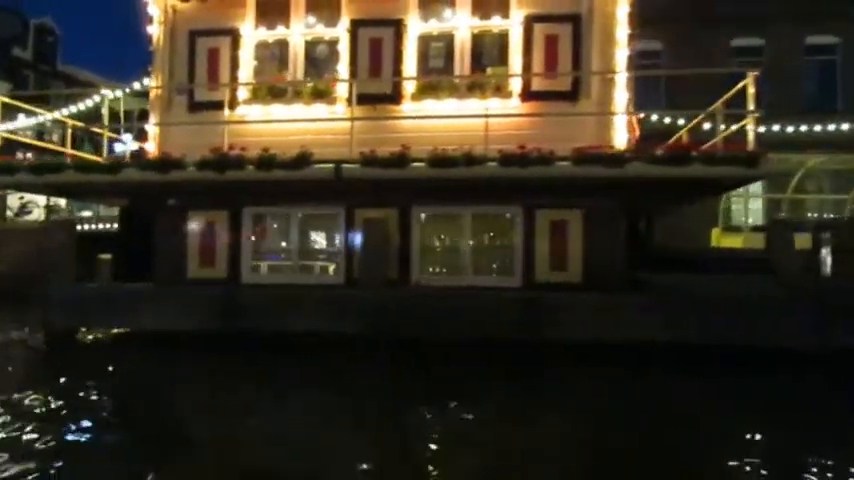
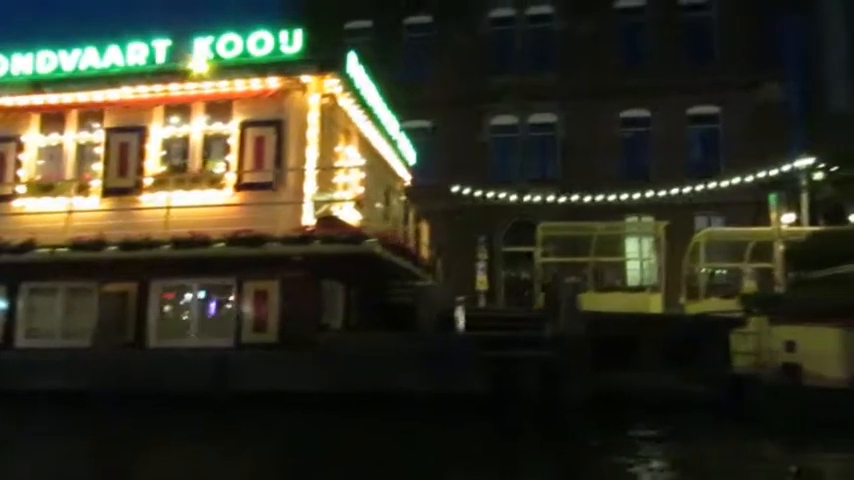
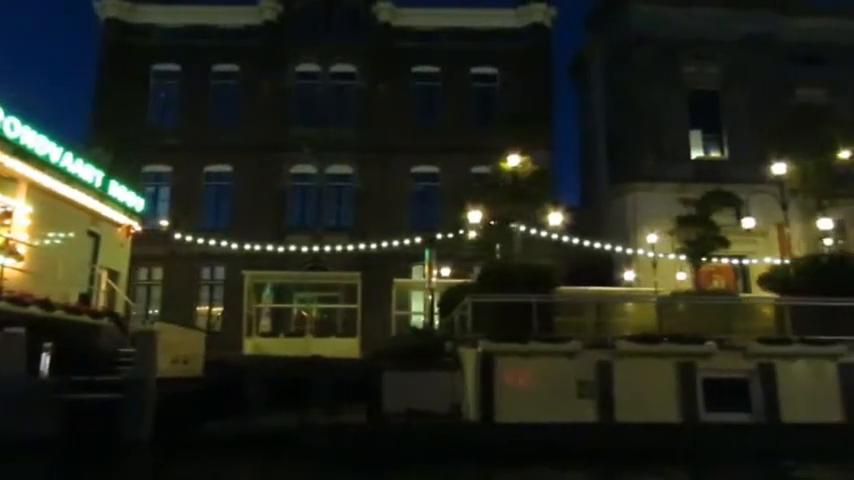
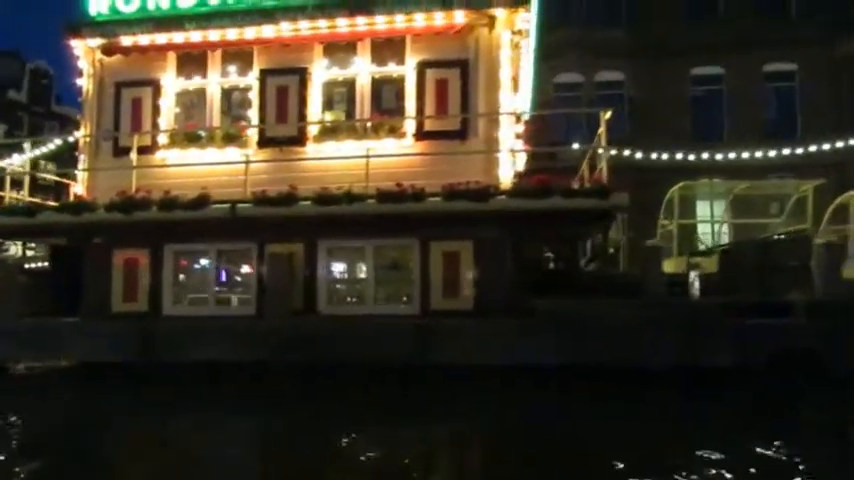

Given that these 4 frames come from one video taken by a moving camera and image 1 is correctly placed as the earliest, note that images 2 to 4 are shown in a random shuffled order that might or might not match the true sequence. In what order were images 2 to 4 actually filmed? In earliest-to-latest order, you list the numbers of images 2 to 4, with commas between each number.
4, 2, 3
